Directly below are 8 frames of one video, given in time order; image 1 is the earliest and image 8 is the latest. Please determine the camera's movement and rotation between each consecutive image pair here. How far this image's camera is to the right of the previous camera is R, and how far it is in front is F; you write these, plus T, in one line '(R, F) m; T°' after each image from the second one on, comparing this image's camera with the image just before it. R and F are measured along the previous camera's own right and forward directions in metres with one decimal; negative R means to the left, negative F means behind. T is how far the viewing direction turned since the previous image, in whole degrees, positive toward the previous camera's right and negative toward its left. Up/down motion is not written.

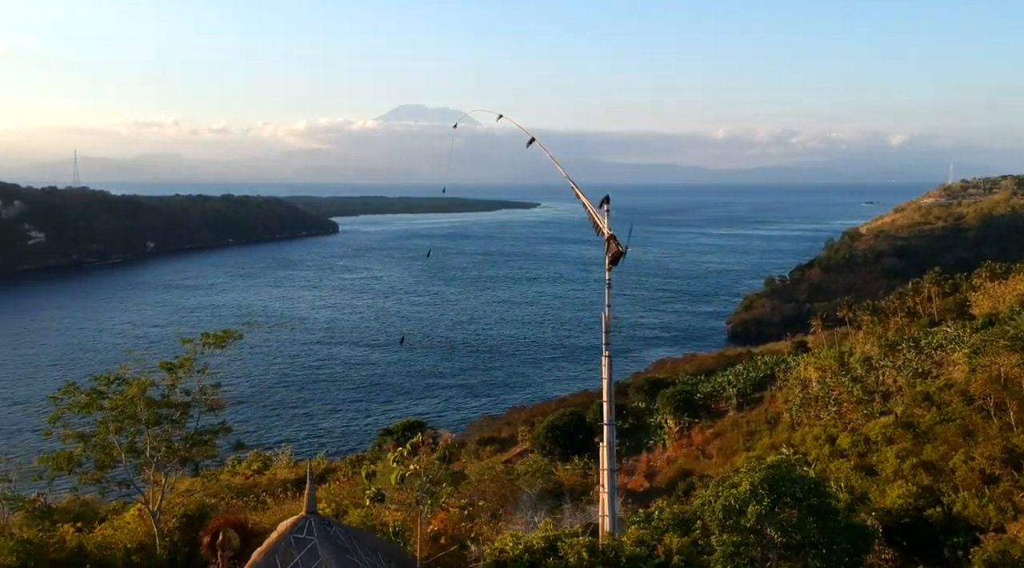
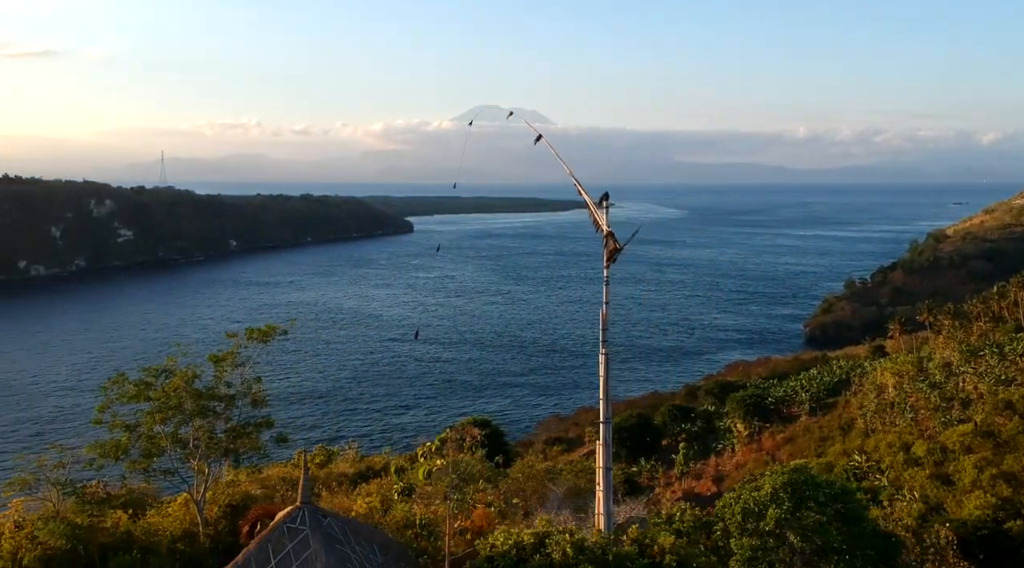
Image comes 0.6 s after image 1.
(+0.3, 0.0) m; -5°
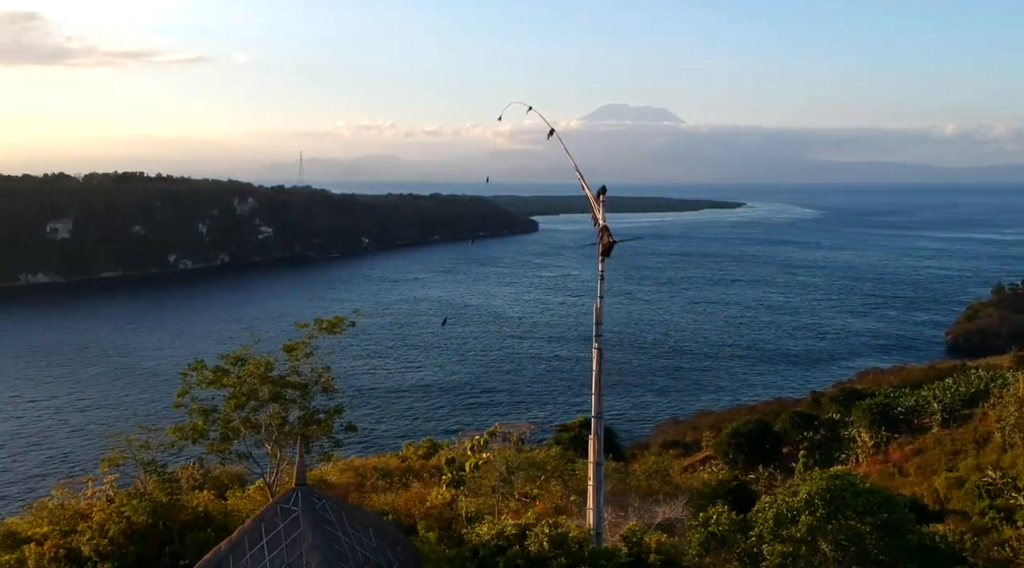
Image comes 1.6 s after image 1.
(+0.6, 0.0) m; -8°
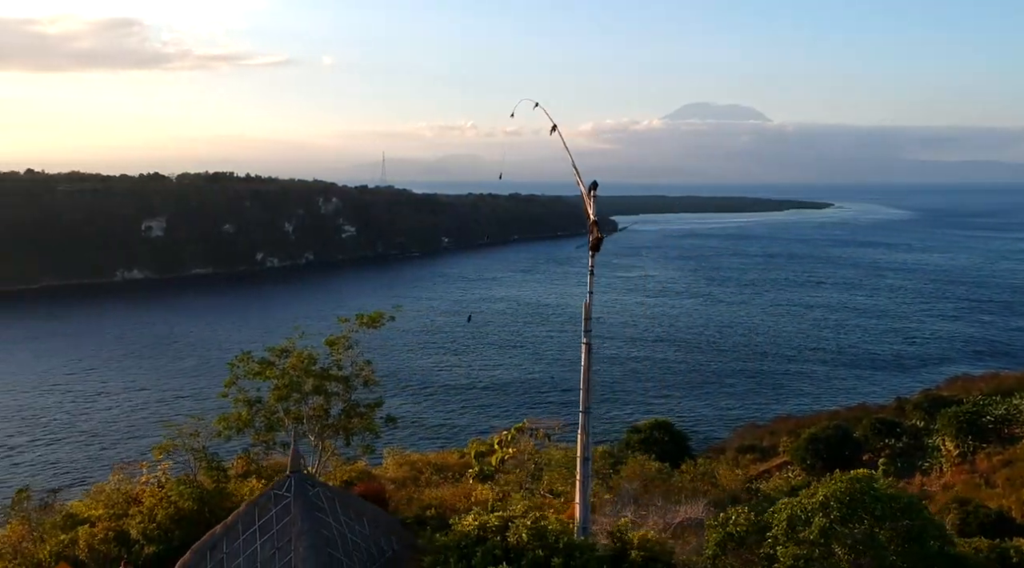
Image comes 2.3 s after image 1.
(+0.4, 0.0) m; -5°
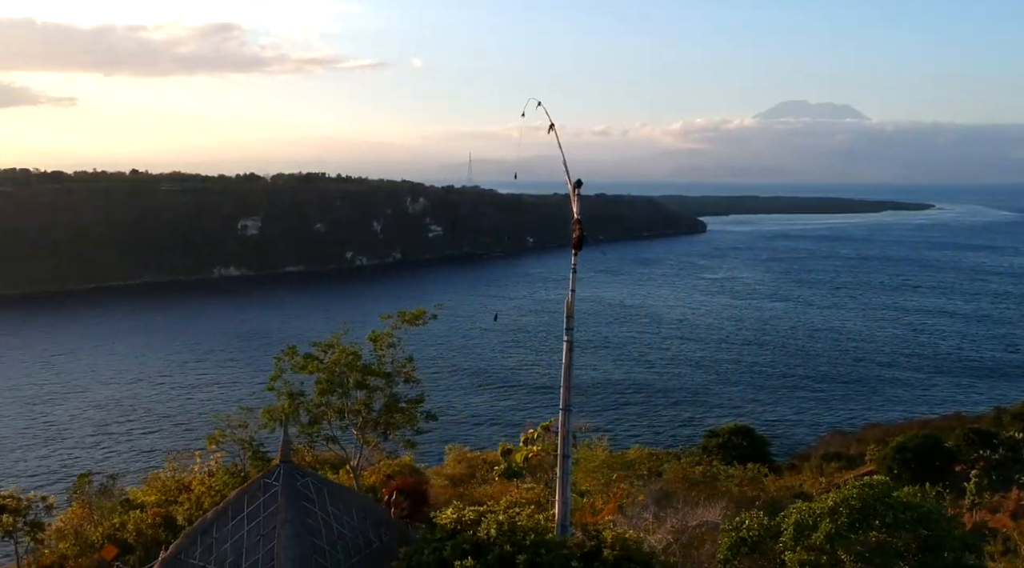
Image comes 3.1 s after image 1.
(+0.5, 0.0) m; -5°
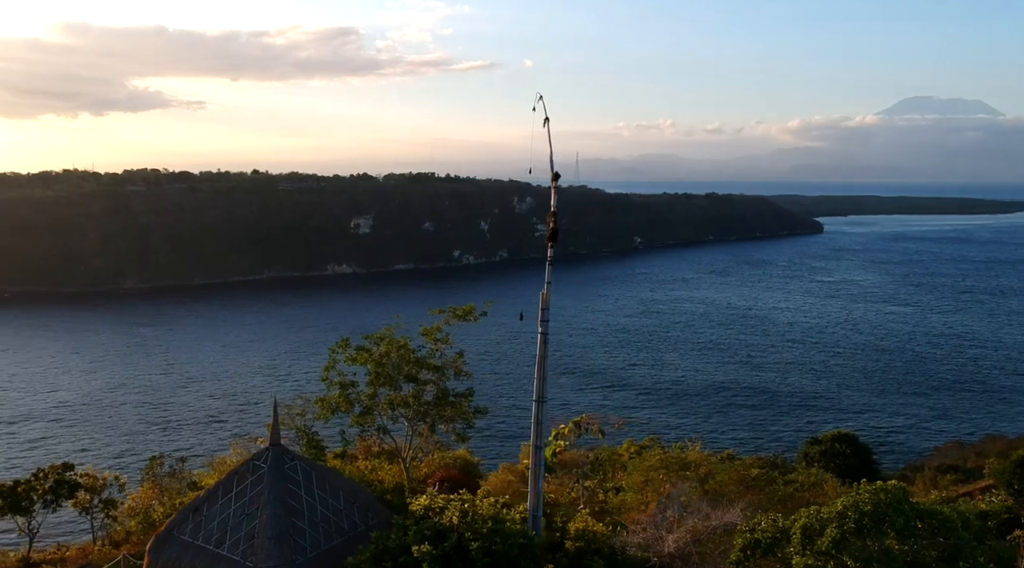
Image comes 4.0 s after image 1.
(+0.6, 0.0) m; -7°
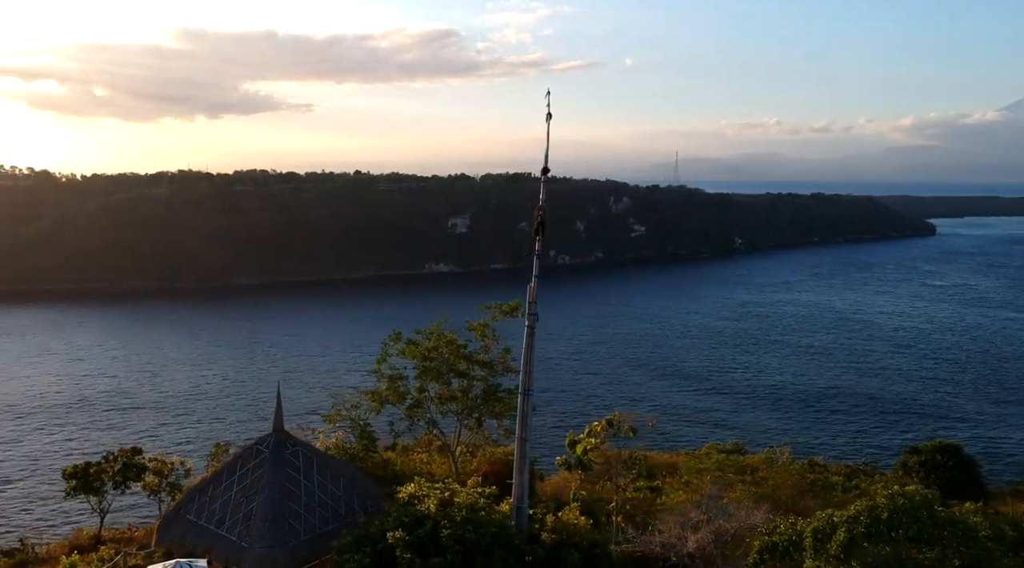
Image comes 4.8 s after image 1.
(+0.5, 0.0) m; -6°
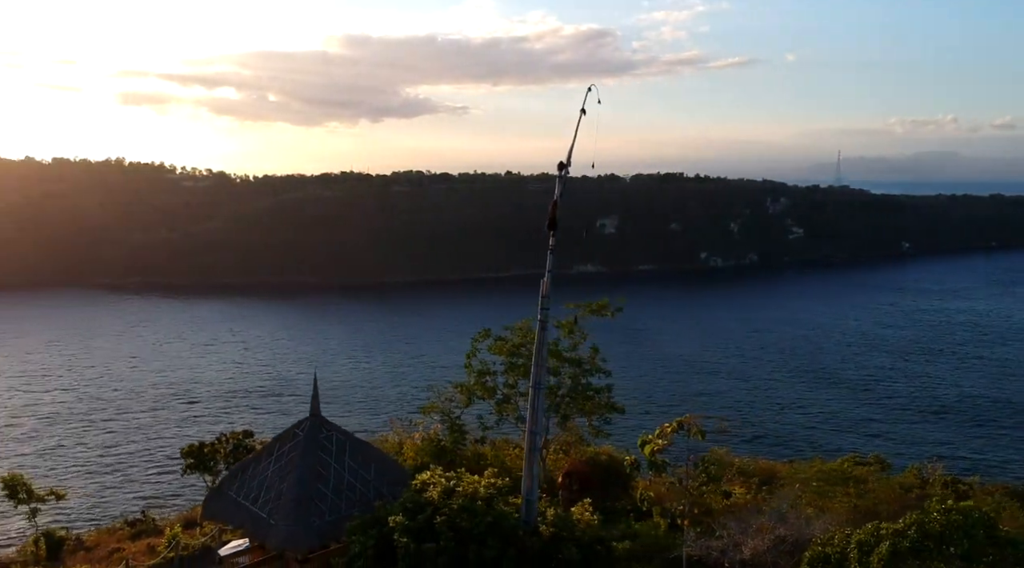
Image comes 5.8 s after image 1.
(+0.6, 0.0) m; -9°
